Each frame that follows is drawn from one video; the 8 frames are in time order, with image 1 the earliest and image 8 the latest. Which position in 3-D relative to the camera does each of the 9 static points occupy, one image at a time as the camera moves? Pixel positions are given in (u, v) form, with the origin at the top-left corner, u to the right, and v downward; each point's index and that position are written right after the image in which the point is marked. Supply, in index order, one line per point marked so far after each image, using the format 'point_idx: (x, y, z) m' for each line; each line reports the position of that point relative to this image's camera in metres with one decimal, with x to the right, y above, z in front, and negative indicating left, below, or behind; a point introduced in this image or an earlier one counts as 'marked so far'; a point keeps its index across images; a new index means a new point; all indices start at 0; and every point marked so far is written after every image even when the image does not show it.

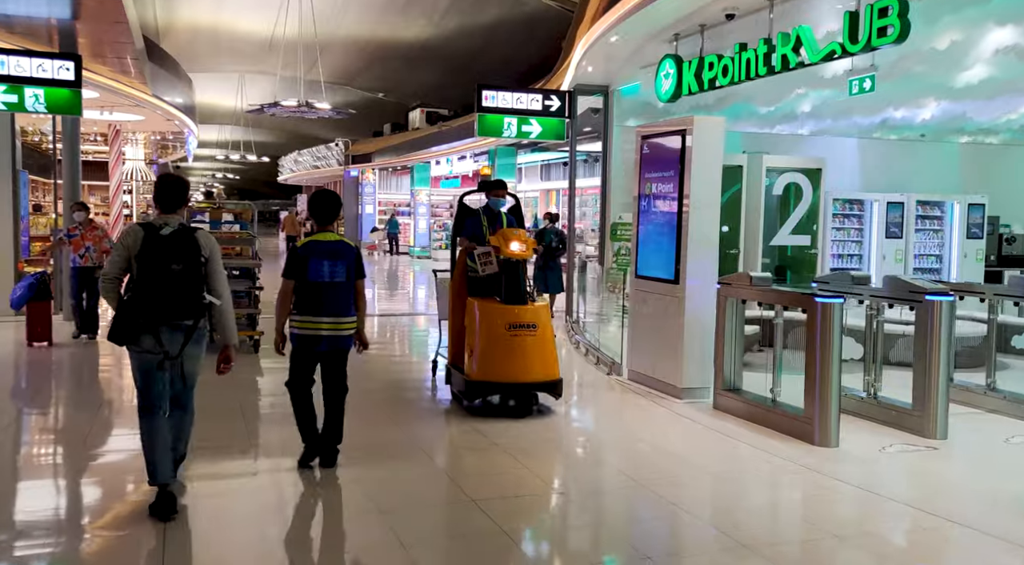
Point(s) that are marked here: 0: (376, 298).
0: (-3.1, -0.2, +17.4) m
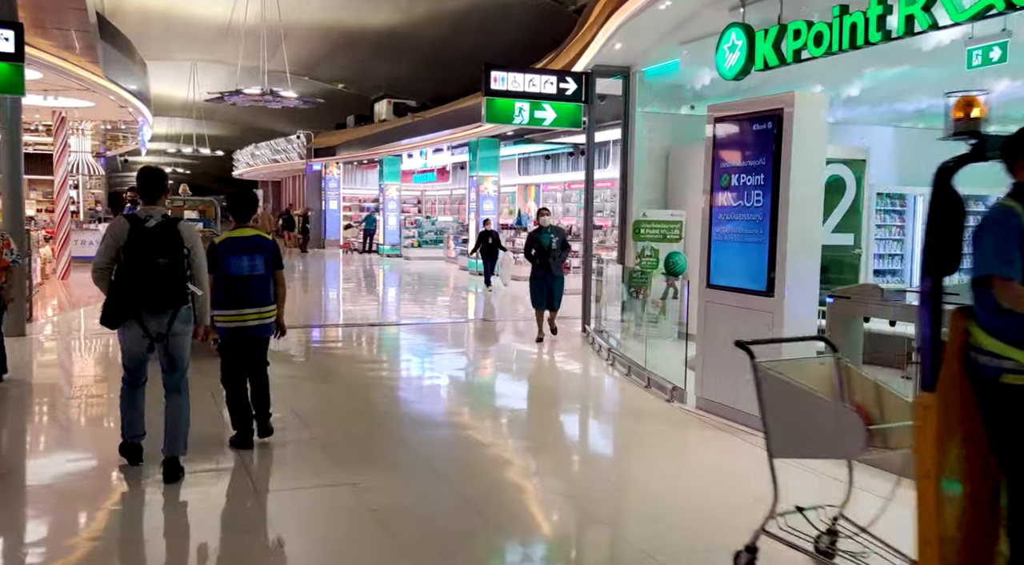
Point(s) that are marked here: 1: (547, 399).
0: (-3.4, -0.3, +16.1) m
1: (+0.3, -0.9, +6.7) m
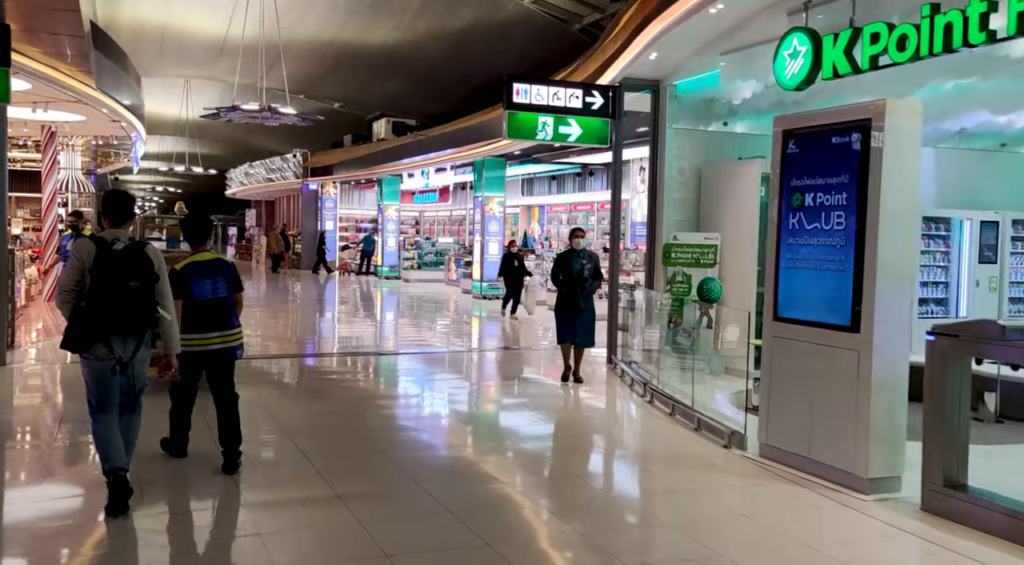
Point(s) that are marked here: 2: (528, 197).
0: (-3.3, -0.7, +15.5) m
1: (+0.5, -1.1, +6.1) m
2: (+0.4, +2.0, +19.8) m
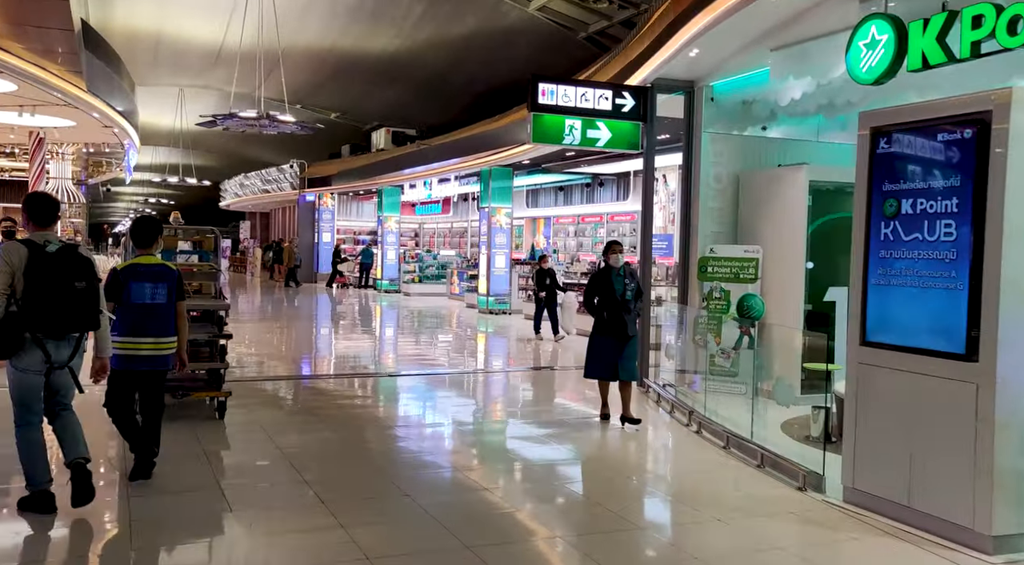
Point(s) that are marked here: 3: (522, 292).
0: (-3.1, -0.9, +14.8) m
1: (+0.7, -1.2, +5.4) m
2: (+0.5, +1.7, +19.2) m
3: (+0.2, -0.2, +16.4) m
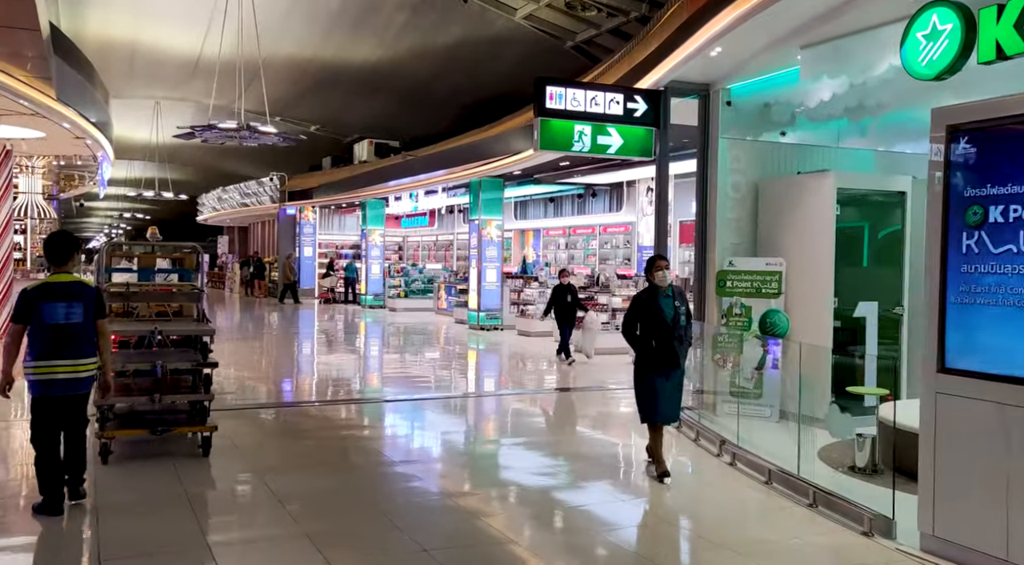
0: (-3.2, -1.2, +14.2) m
1: (+0.8, -1.3, +4.9) m
2: (+0.2, +1.4, +18.8) m
3: (+0.1, -0.5, +15.8) m
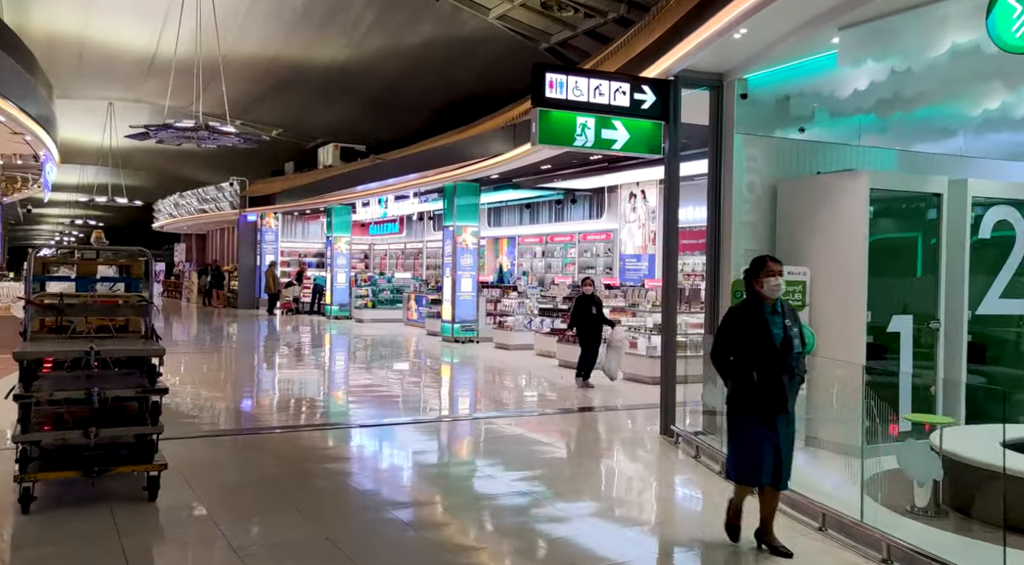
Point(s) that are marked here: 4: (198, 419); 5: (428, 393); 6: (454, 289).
0: (-3.6, -1.4, +13.3) m
1: (+0.8, -1.4, +4.2) m
2: (-0.3, +1.2, +18.0) m
3: (-0.4, -0.6, +15.1) m
4: (-3.4, -1.4, +9.1) m
5: (-1.1, -1.4, +11.0) m
6: (-1.0, -0.1, +14.6) m
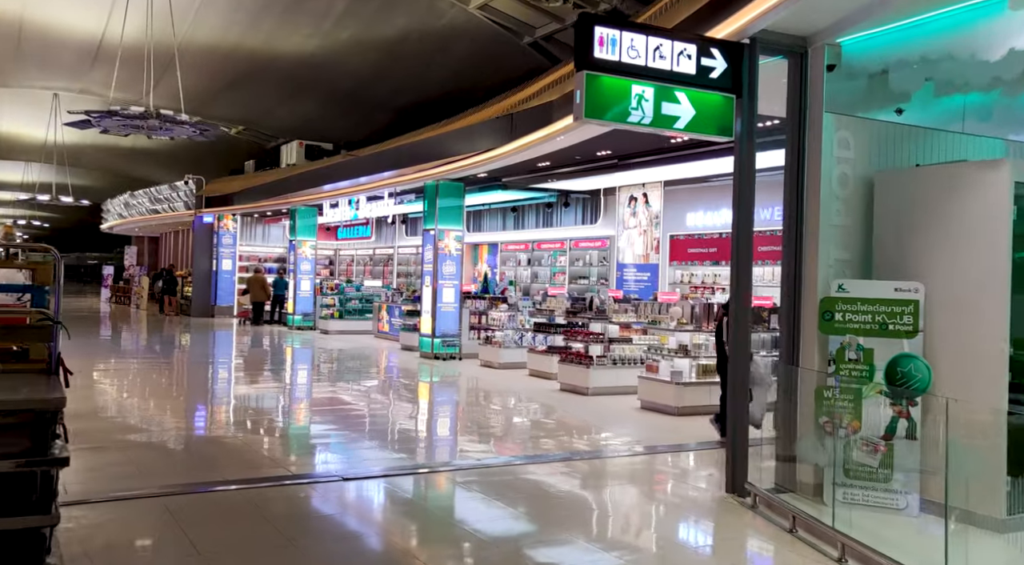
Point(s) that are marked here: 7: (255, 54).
0: (-3.8, -1.5, +11.7) m
1: (+1.1, -1.4, +2.8) m
2: (-0.7, +1.0, +16.6) m
3: (-0.6, -0.8, +13.7) m
4: (-3.3, -1.5, +7.6) m
5: (-1.1, -1.6, +9.5) m
6: (-1.2, -0.3, +13.2) m
7: (-5.7, +5.2, +18.9) m
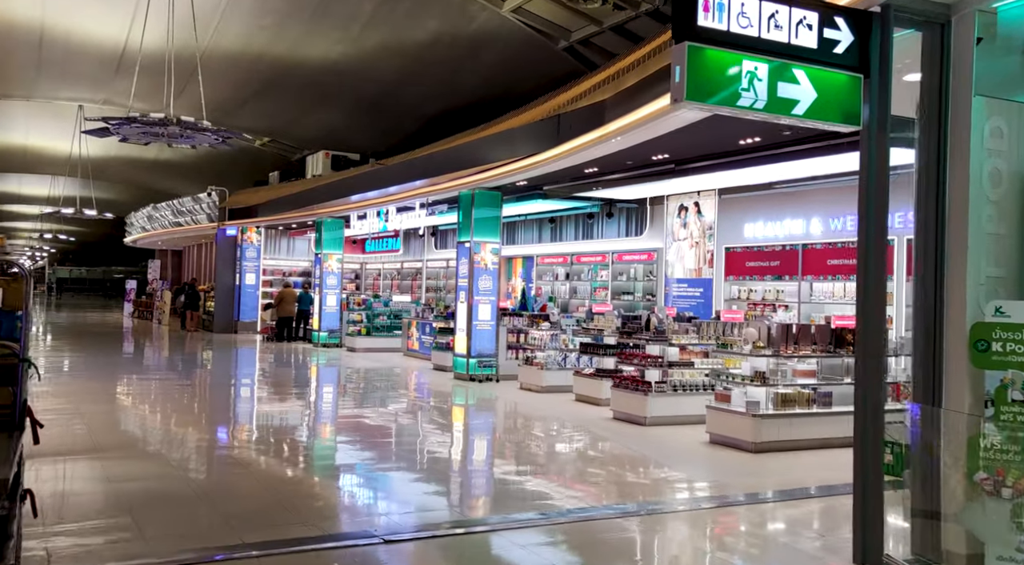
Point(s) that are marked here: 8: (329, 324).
0: (-3.2, -1.7, +10.9) m
1: (+1.4, -1.5, +1.9) m
2: (0.0, +0.7, +15.7) m
3: (0.0, -1.0, +12.8) m
4: (-2.9, -1.6, +6.7) m
5: (-0.6, -1.7, +8.6) m
6: (-0.6, -0.5, +12.3) m
7: (-5.0, +4.8, +18.2) m
8: (-3.9, -0.9, +18.0) m
